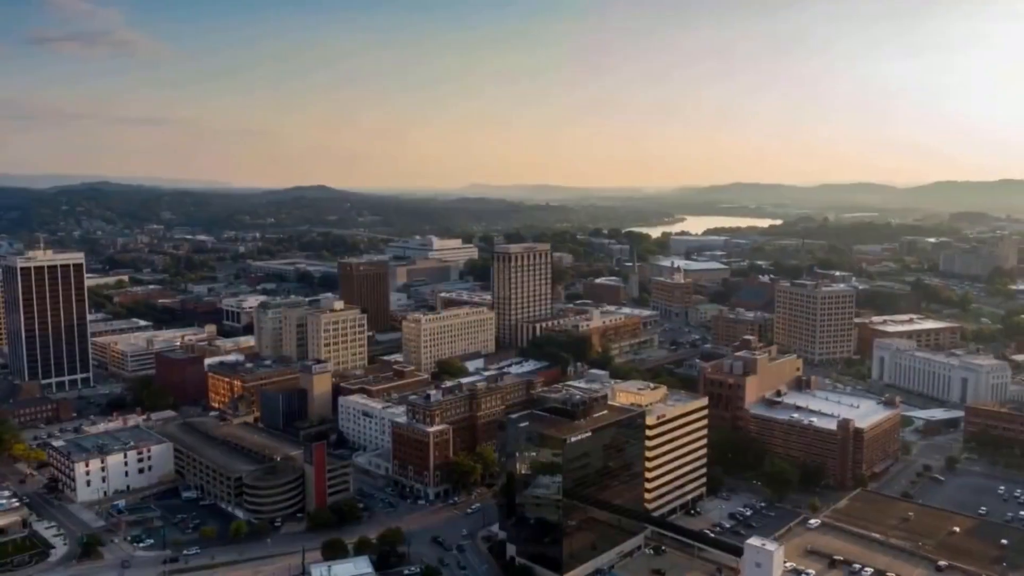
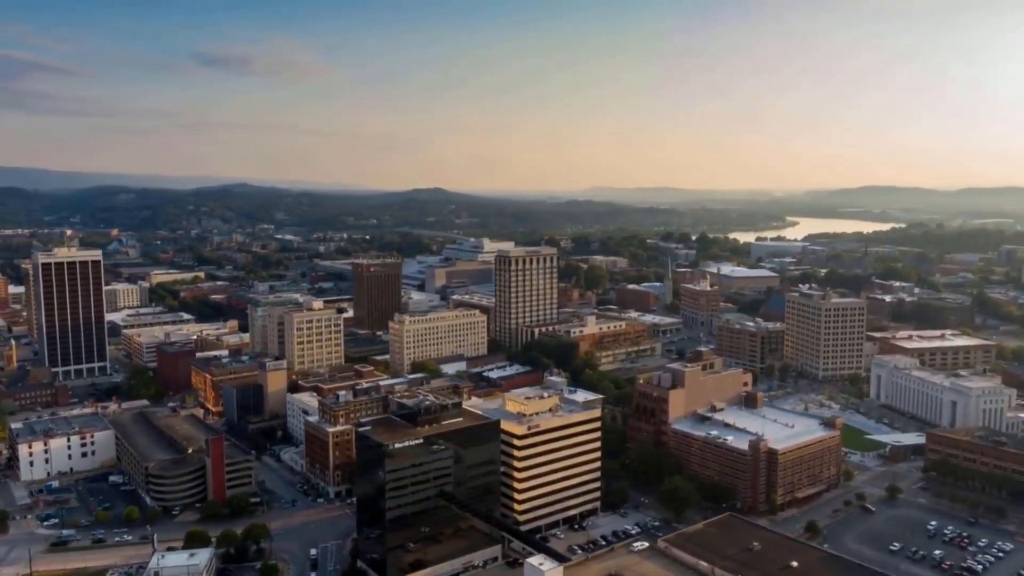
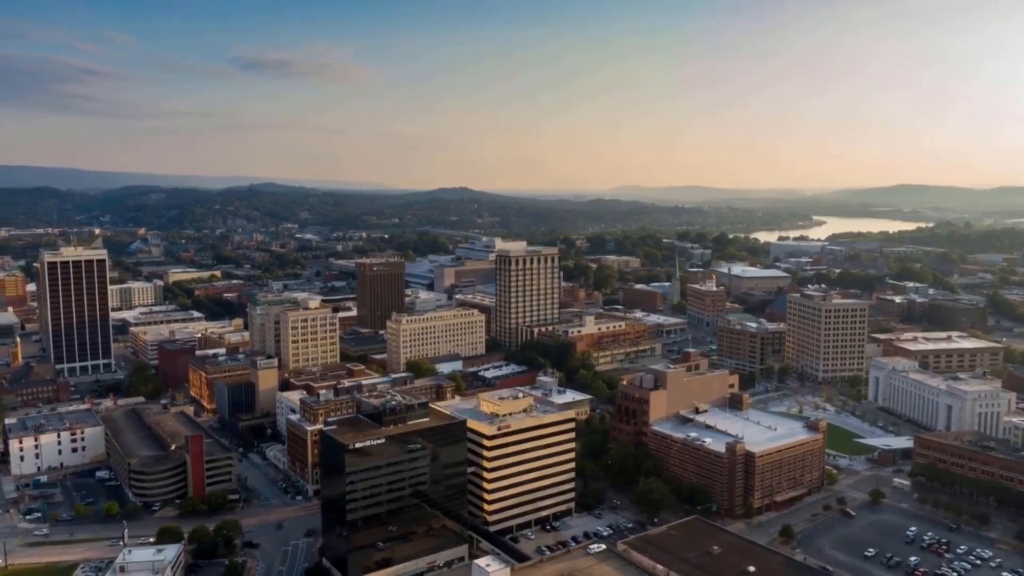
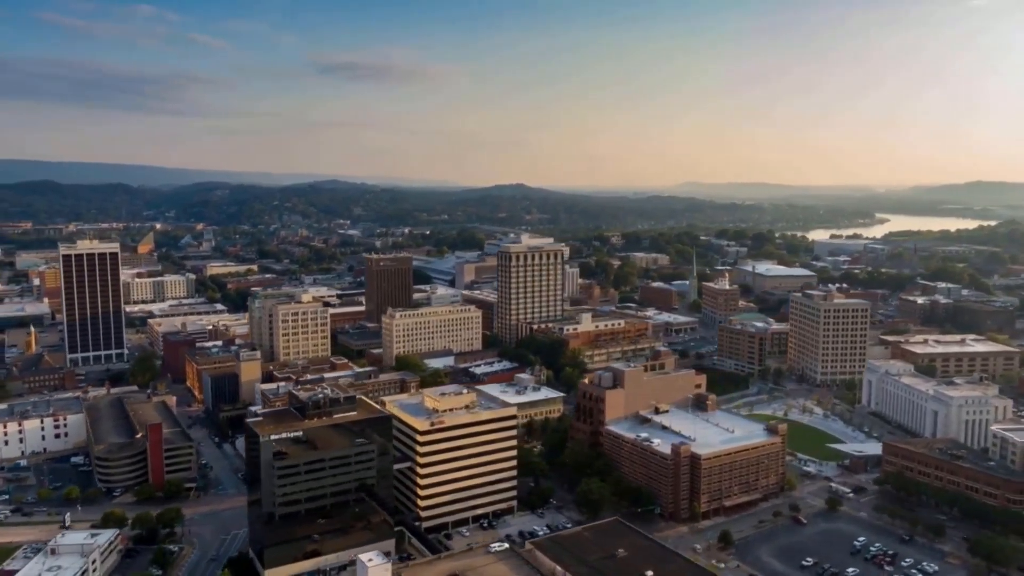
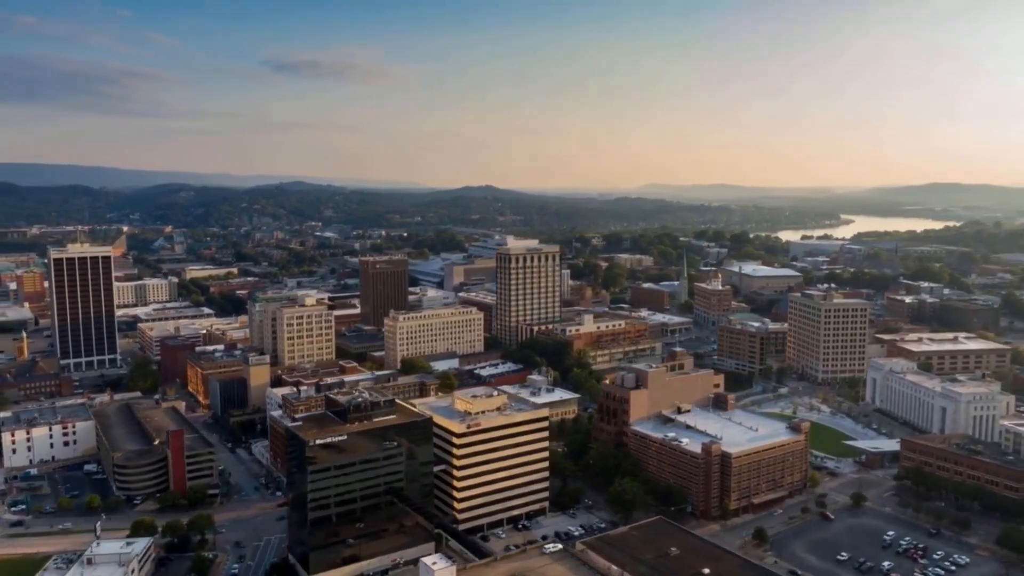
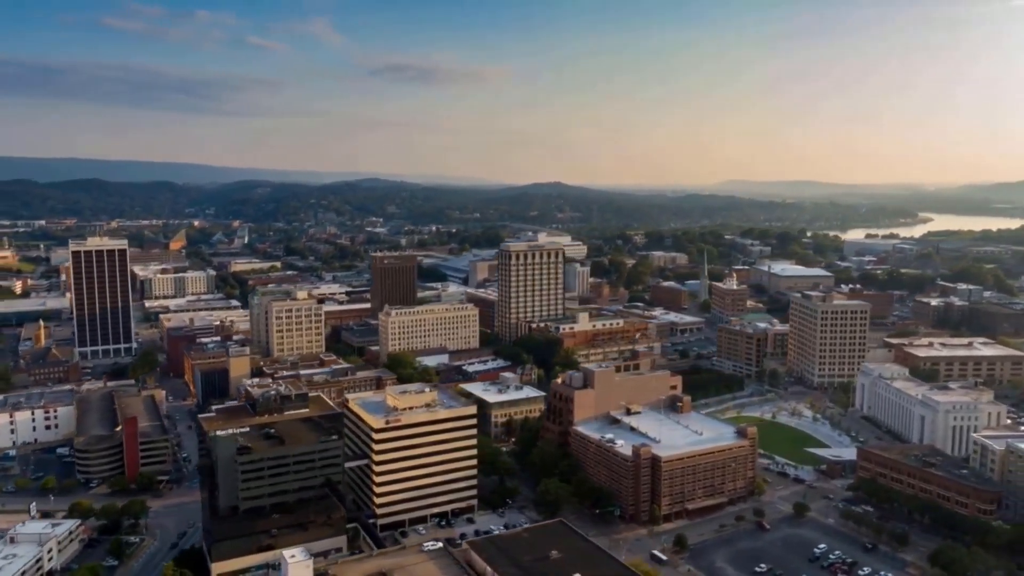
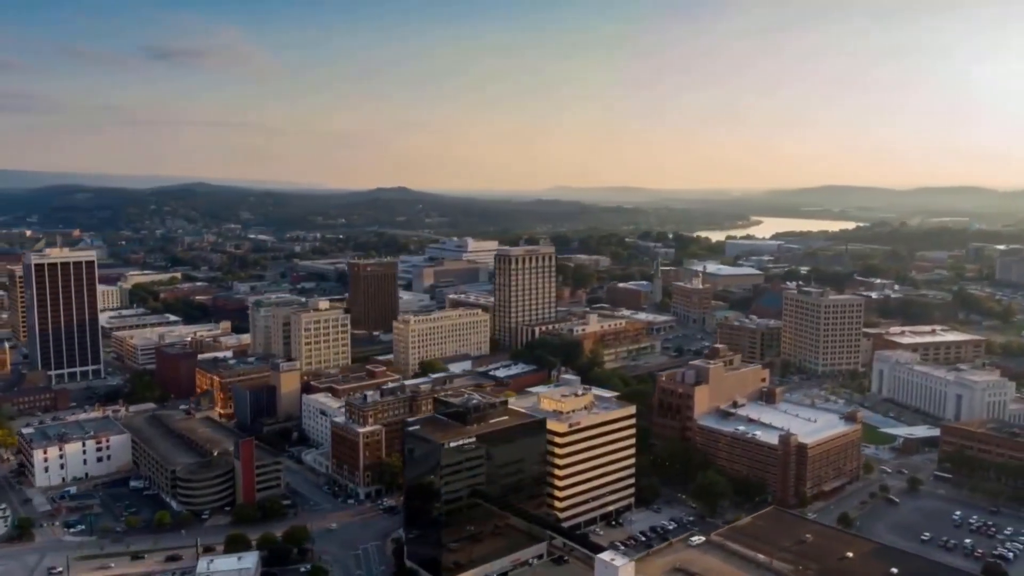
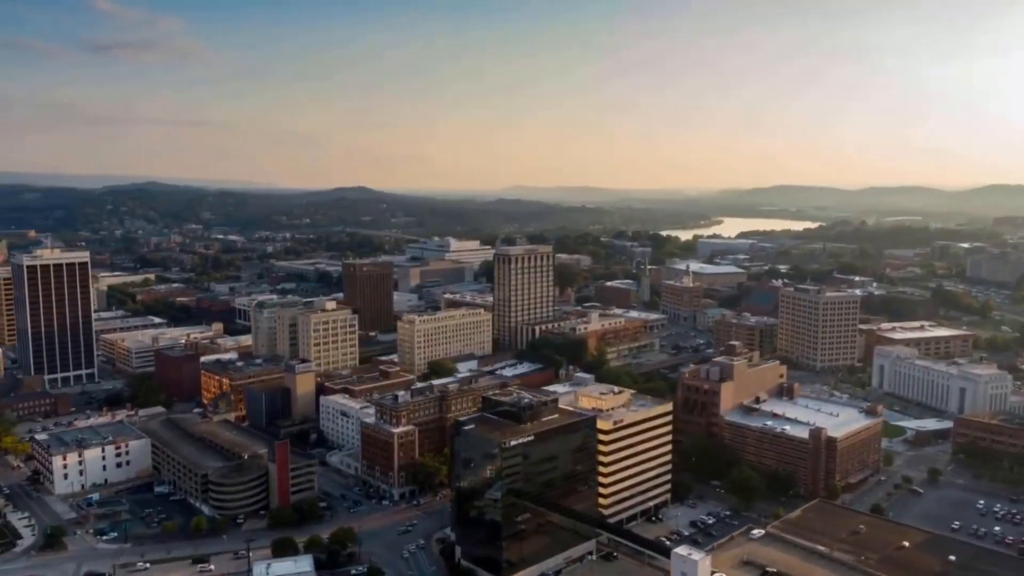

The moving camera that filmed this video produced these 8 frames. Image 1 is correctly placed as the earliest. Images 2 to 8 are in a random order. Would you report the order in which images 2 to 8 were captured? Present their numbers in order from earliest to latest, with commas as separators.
8, 7, 2, 3, 5, 4, 6
